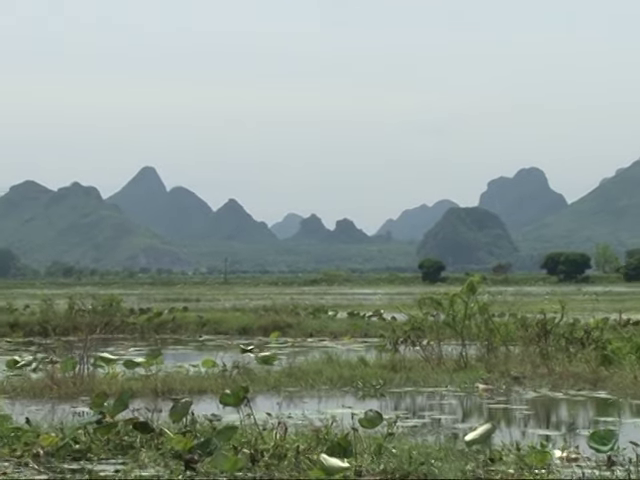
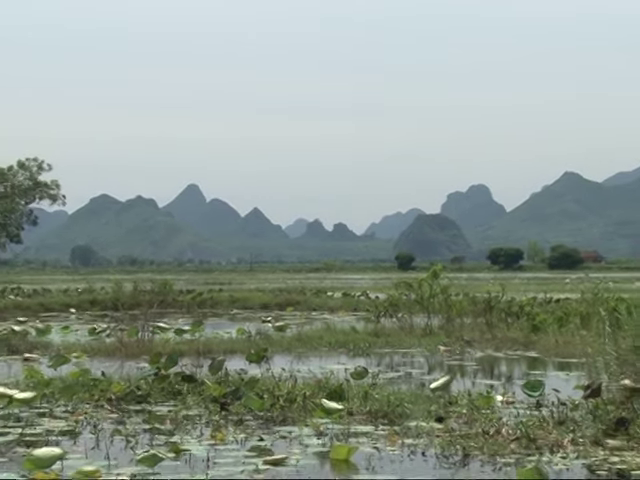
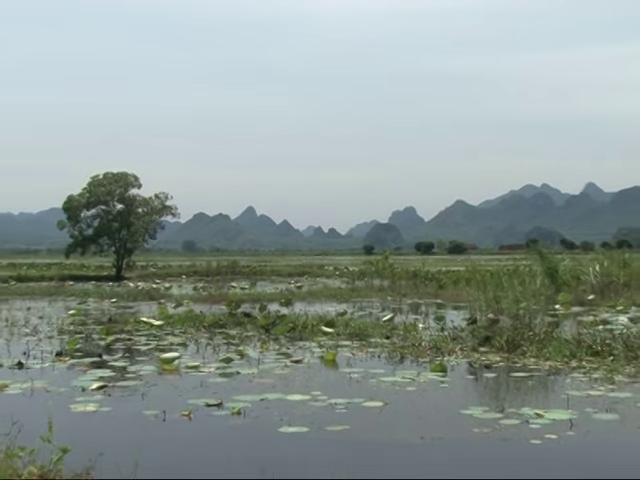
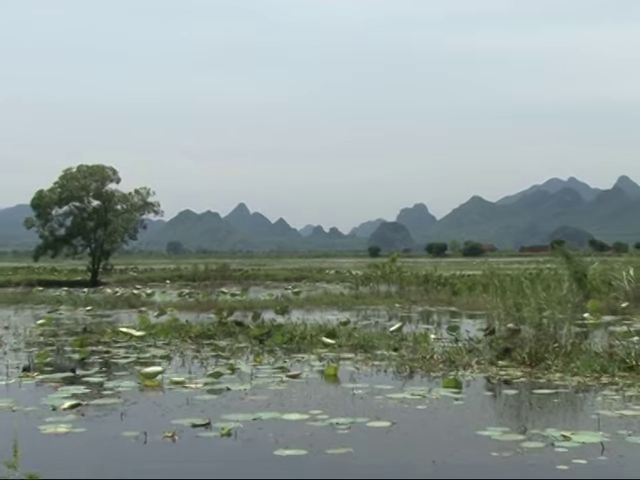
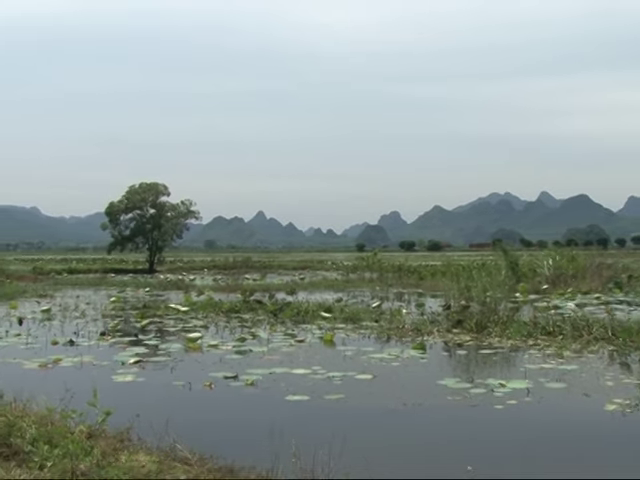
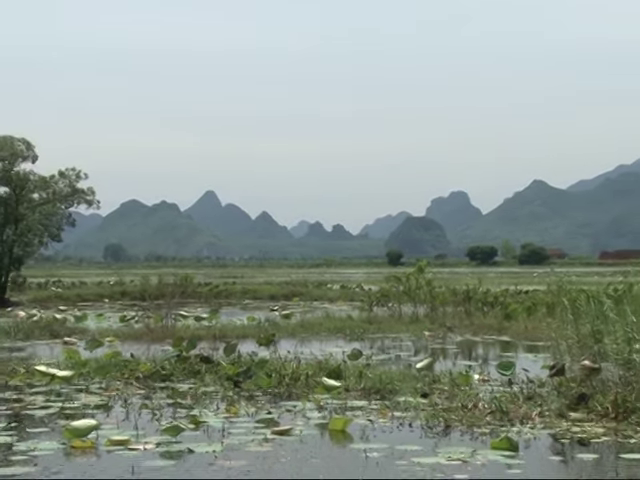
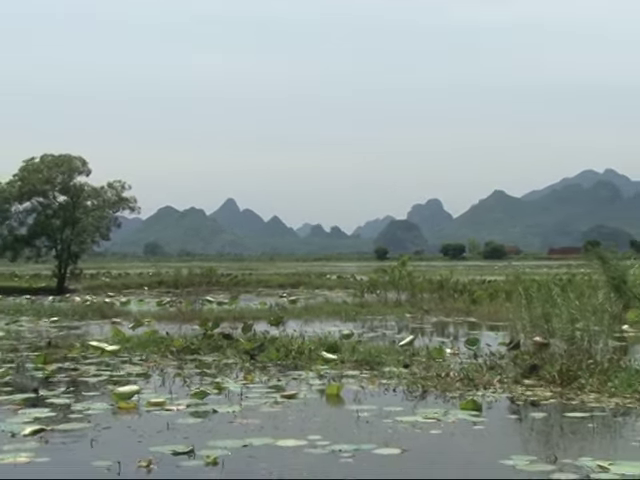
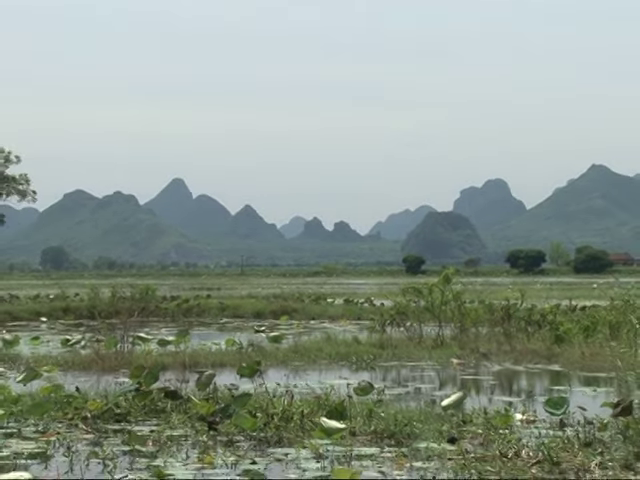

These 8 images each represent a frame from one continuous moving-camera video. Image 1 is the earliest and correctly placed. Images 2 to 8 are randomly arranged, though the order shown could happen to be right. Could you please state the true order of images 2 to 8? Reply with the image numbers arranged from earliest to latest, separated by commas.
8, 2, 6, 7, 4, 3, 5
